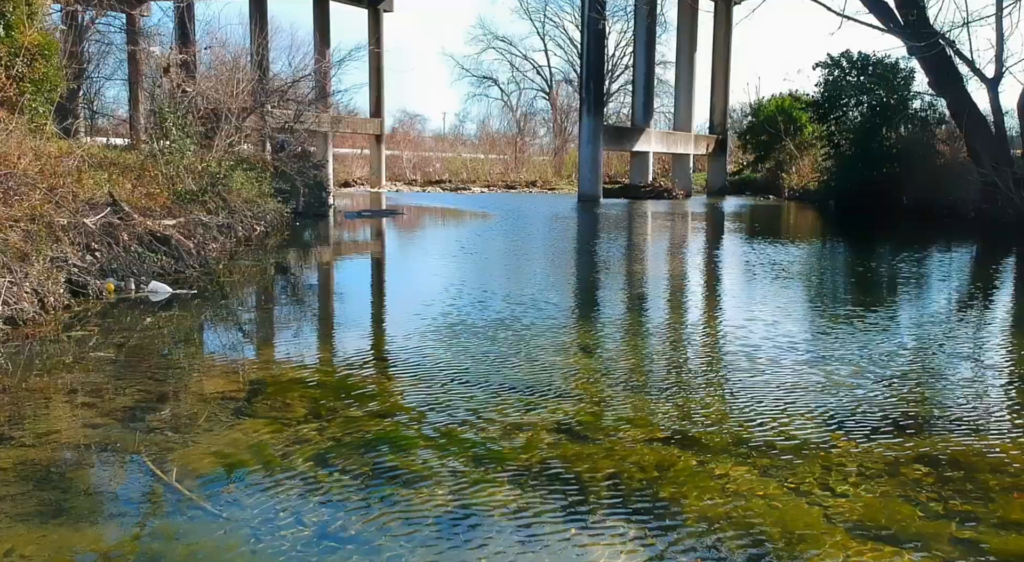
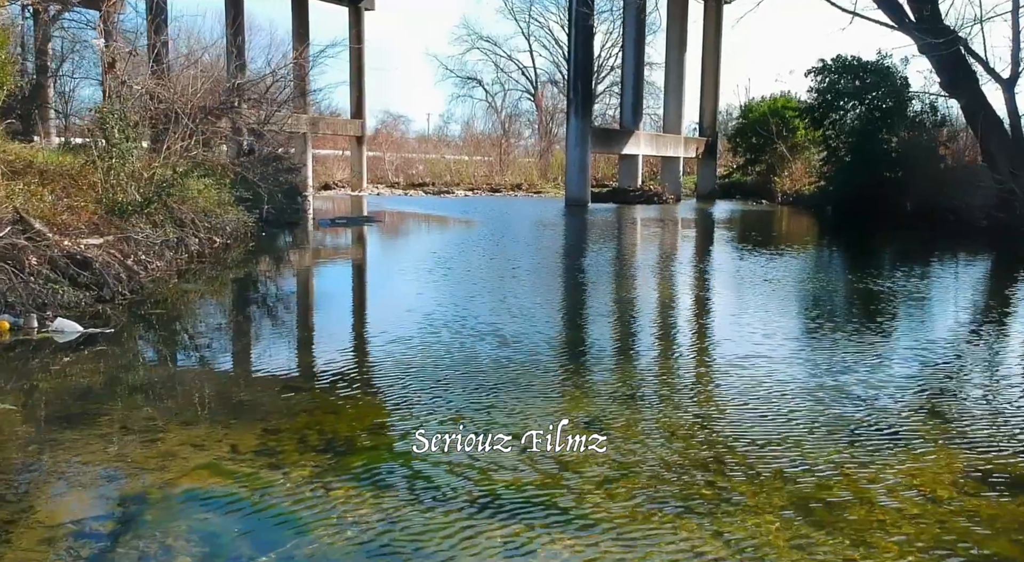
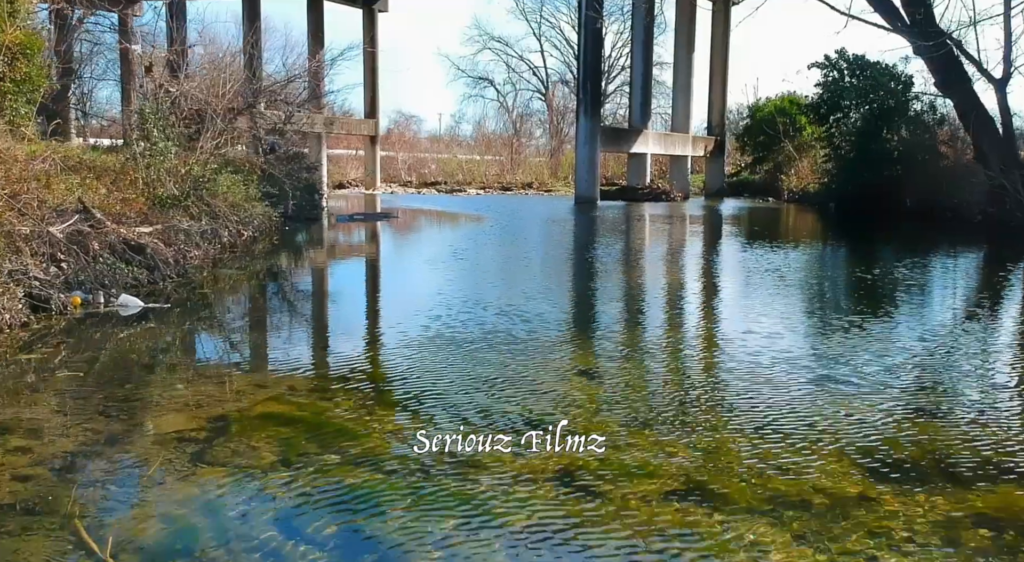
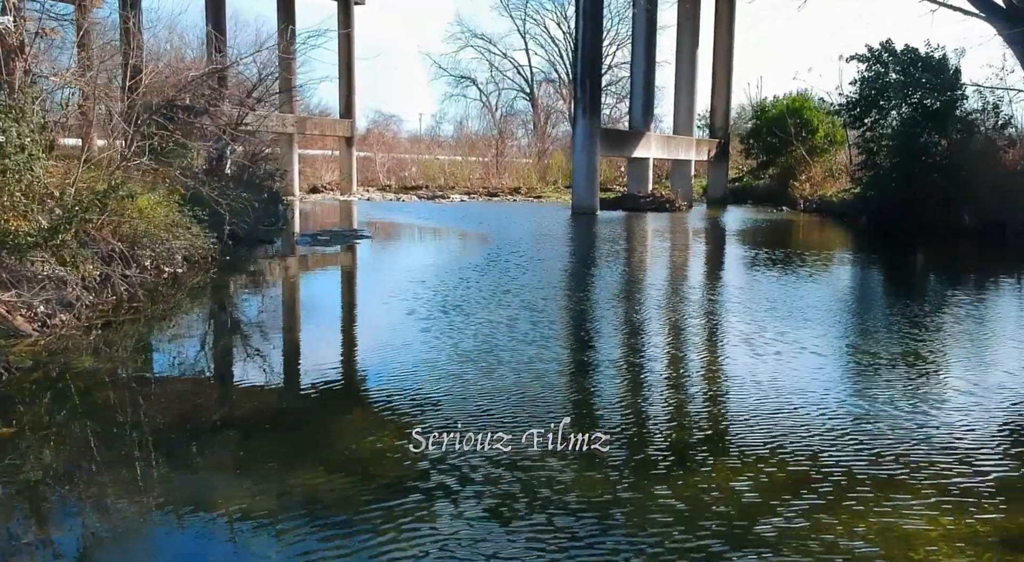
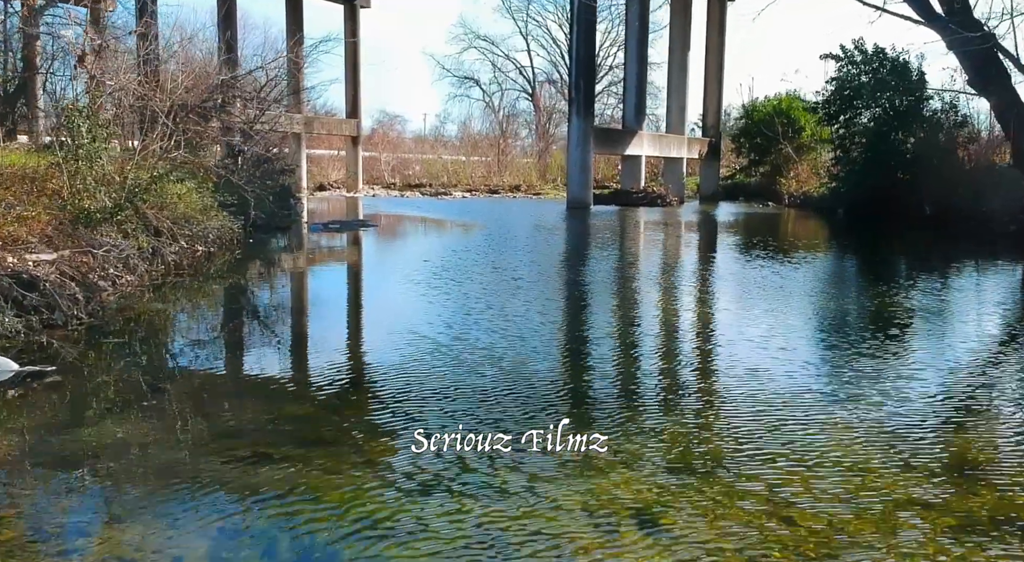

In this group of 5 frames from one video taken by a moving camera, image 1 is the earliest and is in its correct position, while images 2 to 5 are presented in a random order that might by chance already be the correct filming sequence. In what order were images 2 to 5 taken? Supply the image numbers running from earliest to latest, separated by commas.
3, 2, 5, 4
